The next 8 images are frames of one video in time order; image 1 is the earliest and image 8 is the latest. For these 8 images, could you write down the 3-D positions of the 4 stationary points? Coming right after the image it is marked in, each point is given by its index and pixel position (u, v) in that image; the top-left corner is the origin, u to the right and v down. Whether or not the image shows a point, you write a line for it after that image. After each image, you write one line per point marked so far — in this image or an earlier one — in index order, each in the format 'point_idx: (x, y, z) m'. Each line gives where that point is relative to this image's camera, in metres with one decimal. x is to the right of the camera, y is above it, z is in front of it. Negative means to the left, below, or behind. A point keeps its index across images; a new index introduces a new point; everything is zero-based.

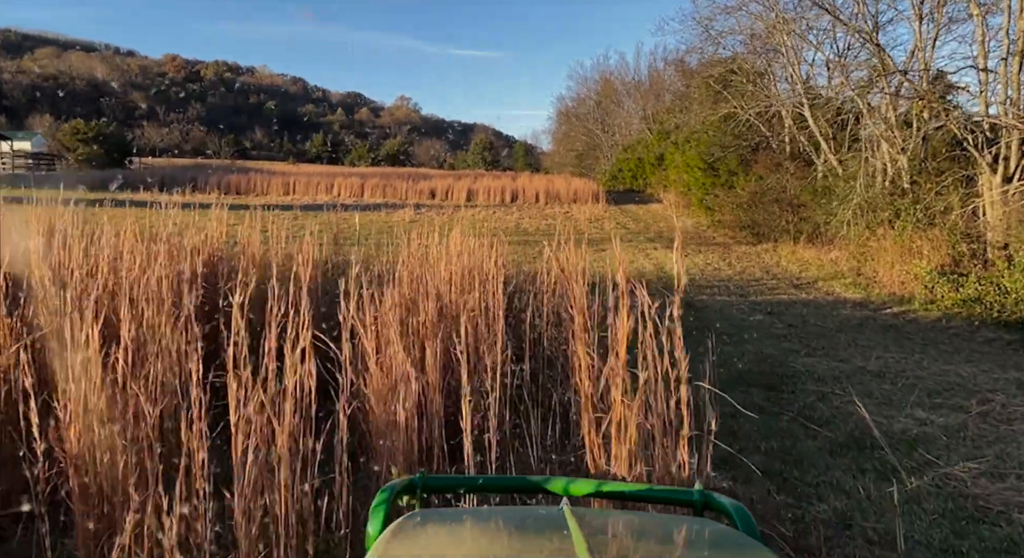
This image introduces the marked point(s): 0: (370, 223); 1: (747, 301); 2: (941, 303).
0: (-2.5, +1.0, +12.5) m
1: (+2.5, -0.2, +7.3) m
2: (+4.5, -0.2, +7.2) m
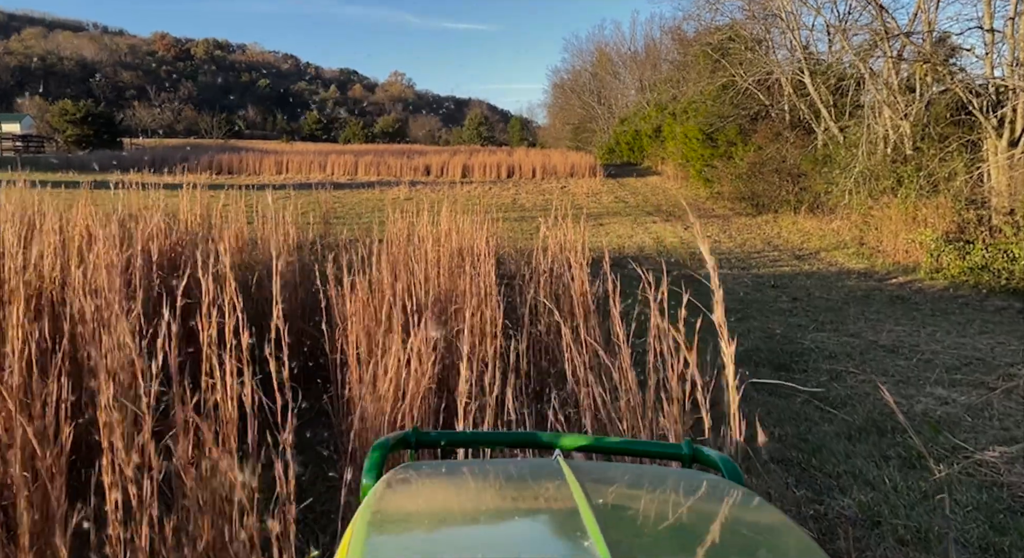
0: (-2.6, +1.4, +12.3) m
1: (+2.5, +0.1, +7.1) m
2: (+4.5, +0.1, +7.0) m
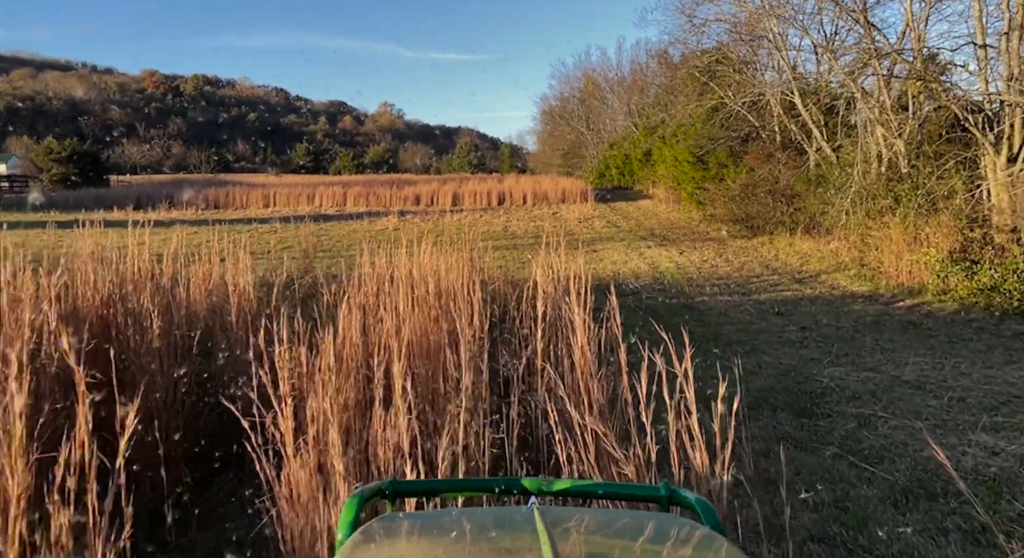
0: (-2.8, +0.8, +12.0) m
1: (+2.4, -0.2, +6.8) m
2: (+4.4, -0.1, +6.8) m
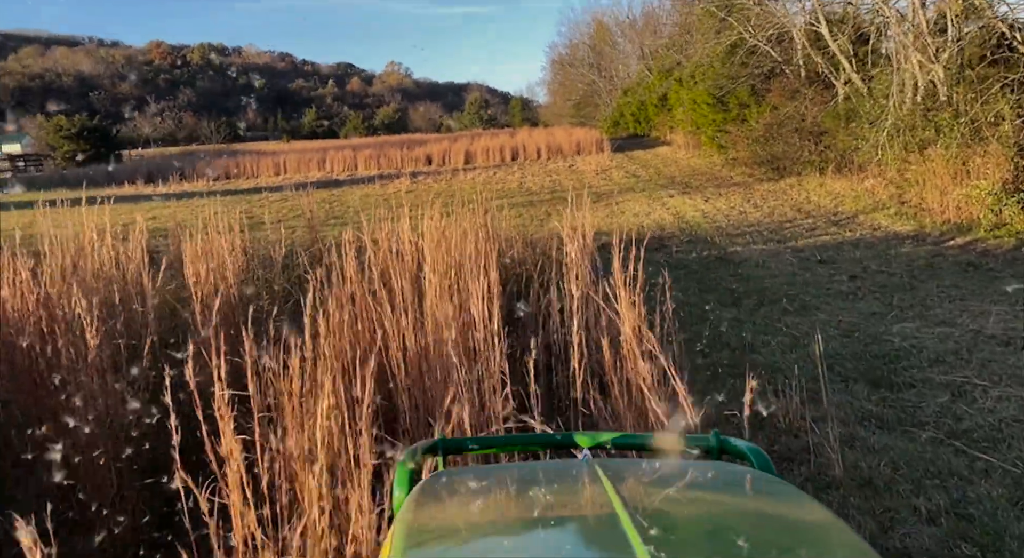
0: (-2.5, +1.4, +11.6) m
1: (+2.6, +0.3, +6.4) m
2: (+4.6, +0.5, +6.3) m
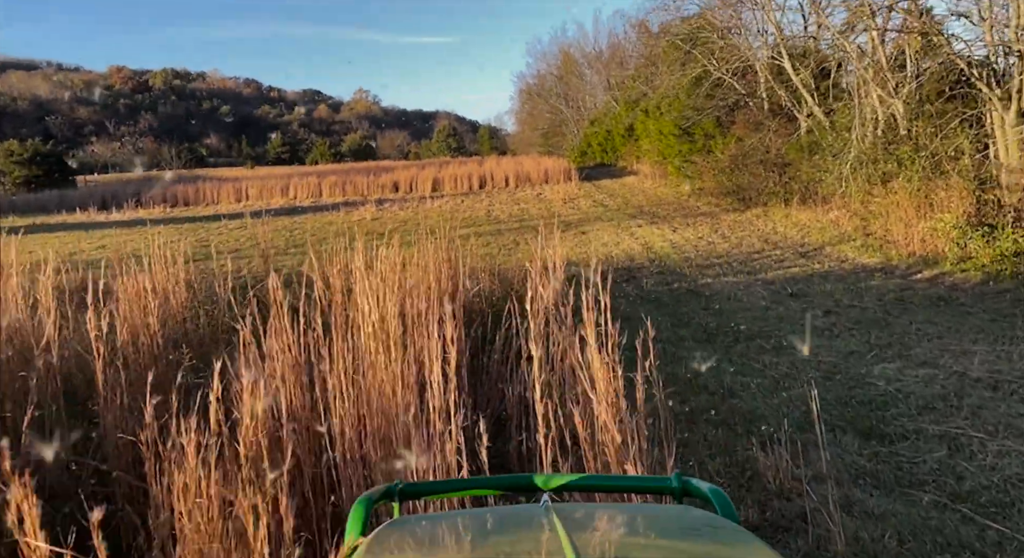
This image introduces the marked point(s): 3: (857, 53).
0: (-3.0, +0.9, +11.3) m
1: (+2.3, 0.0, +6.3) m
2: (+4.3, +0.2, +6.3) m
3: (+5.0, +3.3, +9.8) m
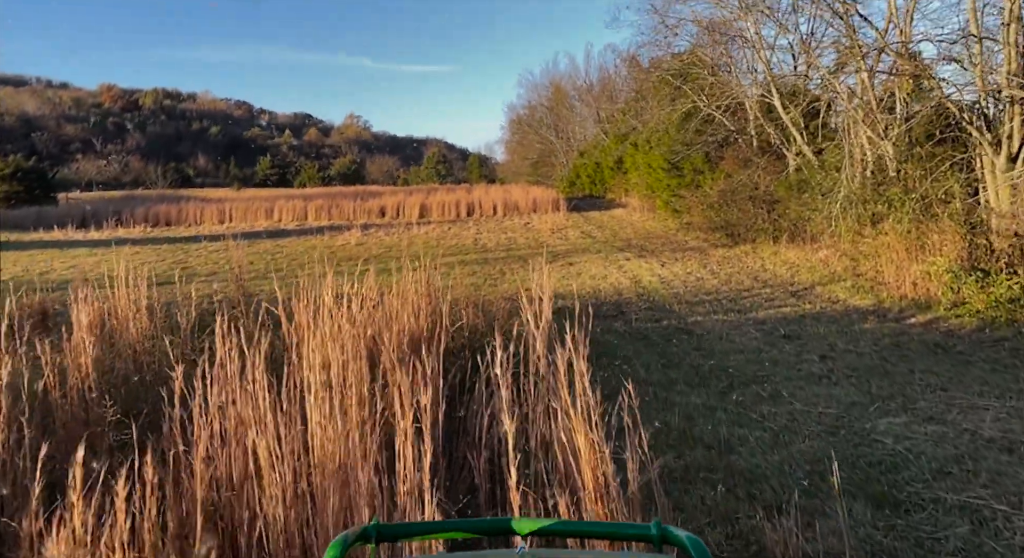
0: (-3.3, +0.5, +11.1) m
1: (+2.1, -0.4, +6.2) m
2: (+4.2, -0.2, +6.2) m
3: (+4.9, +2.7, +9.9) m
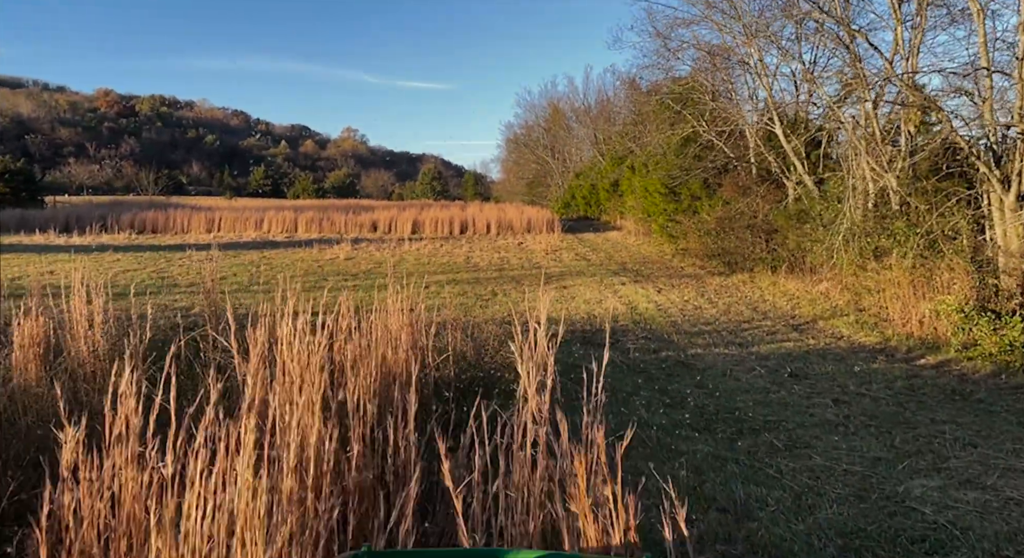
0: (-3.4, +0.2, +10.8) m
1: (+2.1, -0.6, +5.9) m
2: (+4.1, -0.6, +5.9) m
3: (+4.9, +2.2, +9.7) m
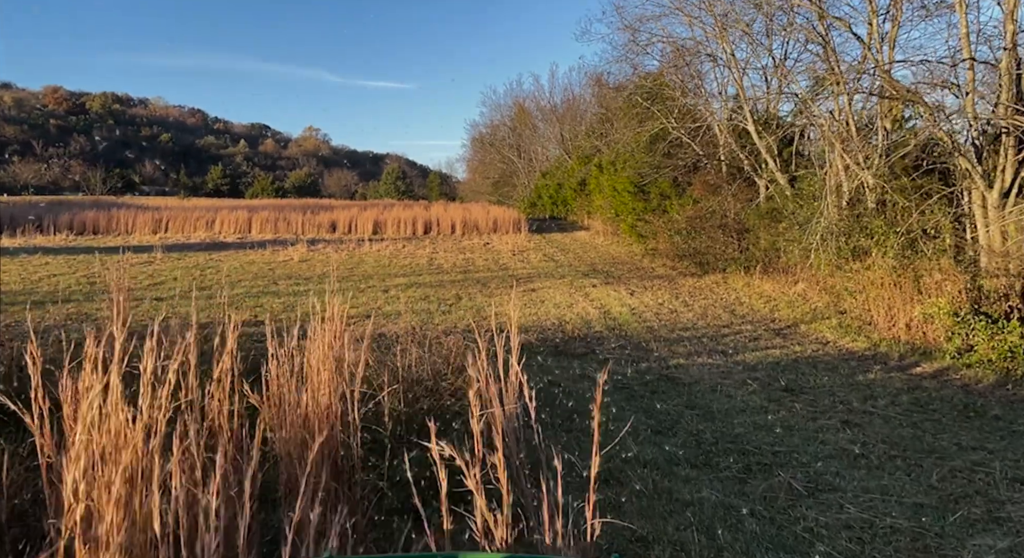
0: (-3.9, +0.2, +10.0) m
1: (+1.8, -0.7, +5.4) m
2: (+3.8, -0.6, +5.6) m
3: (+4.4, +2.2, +9.4) m
